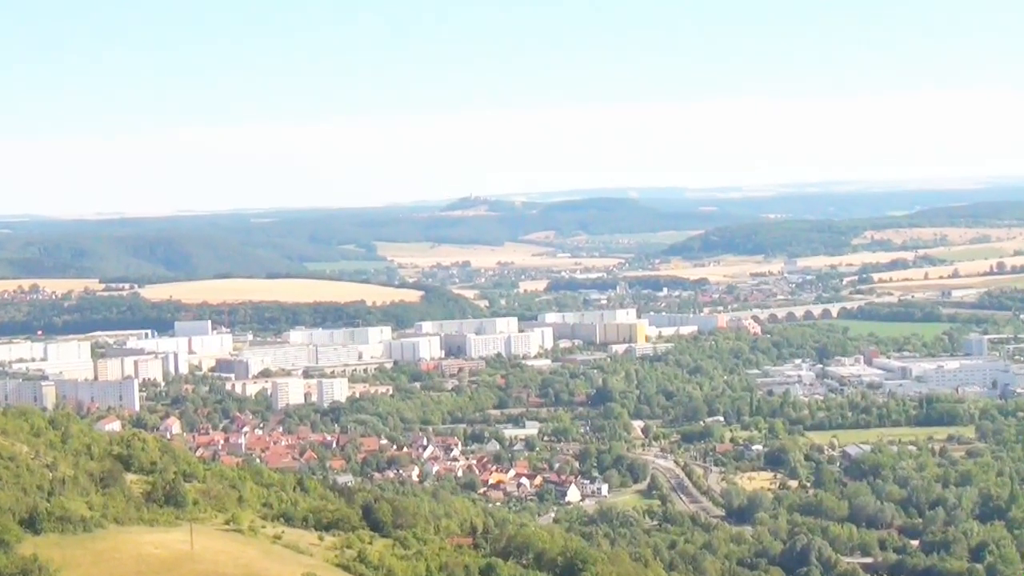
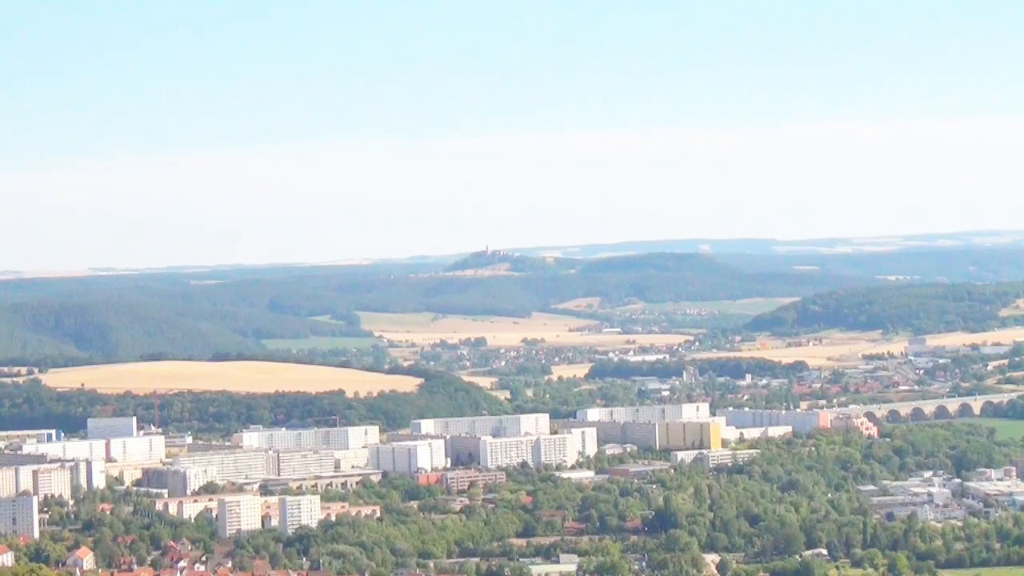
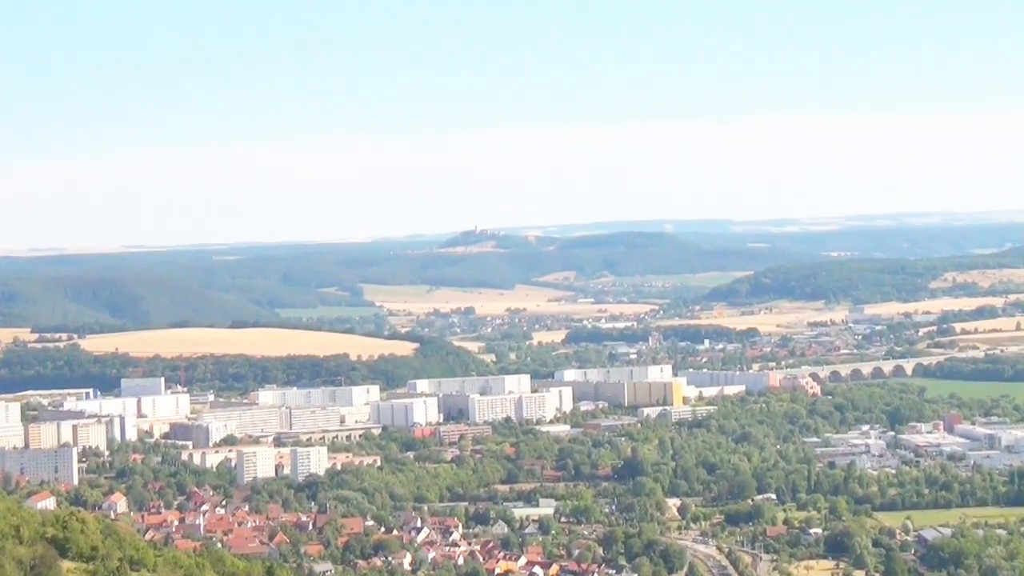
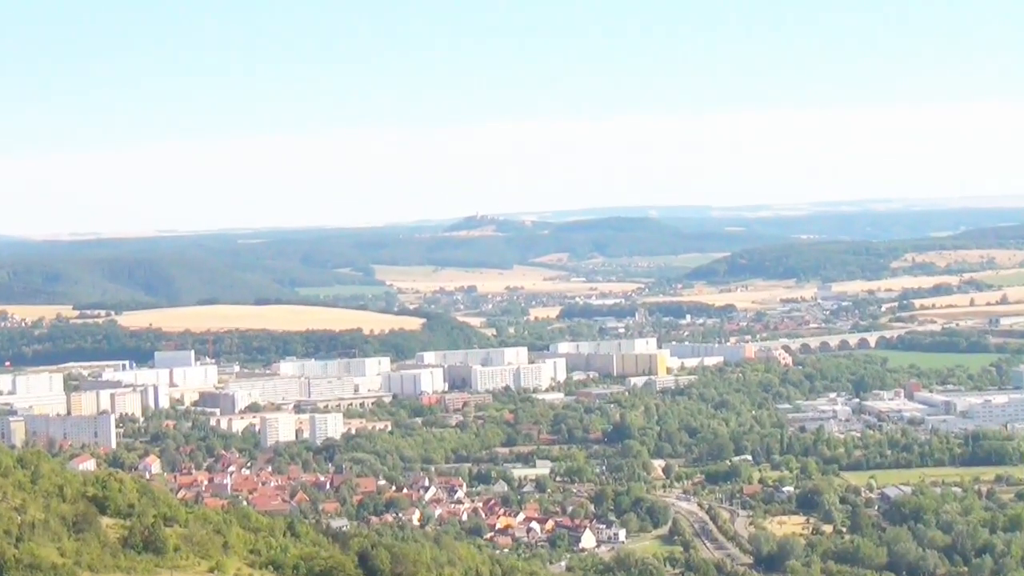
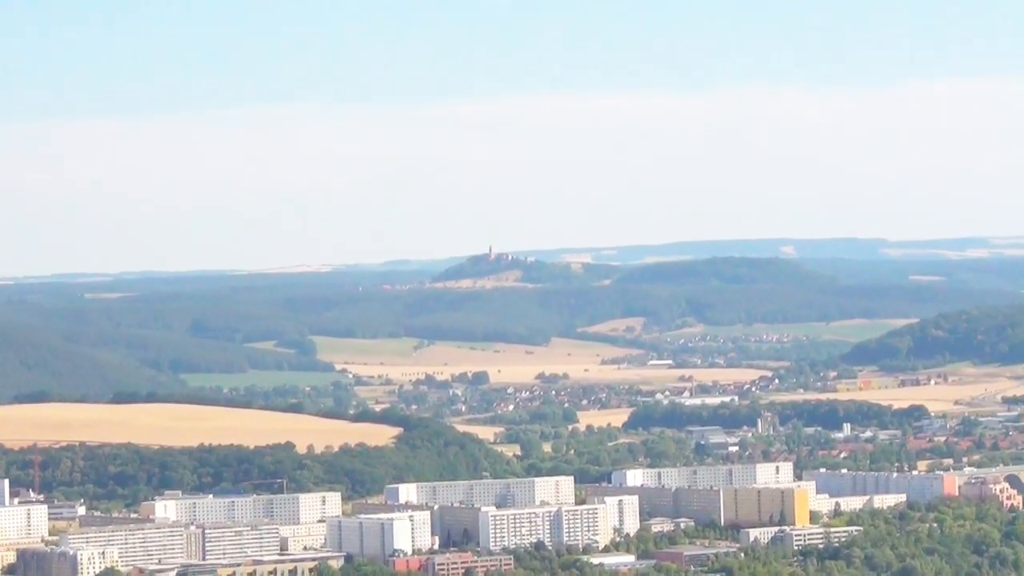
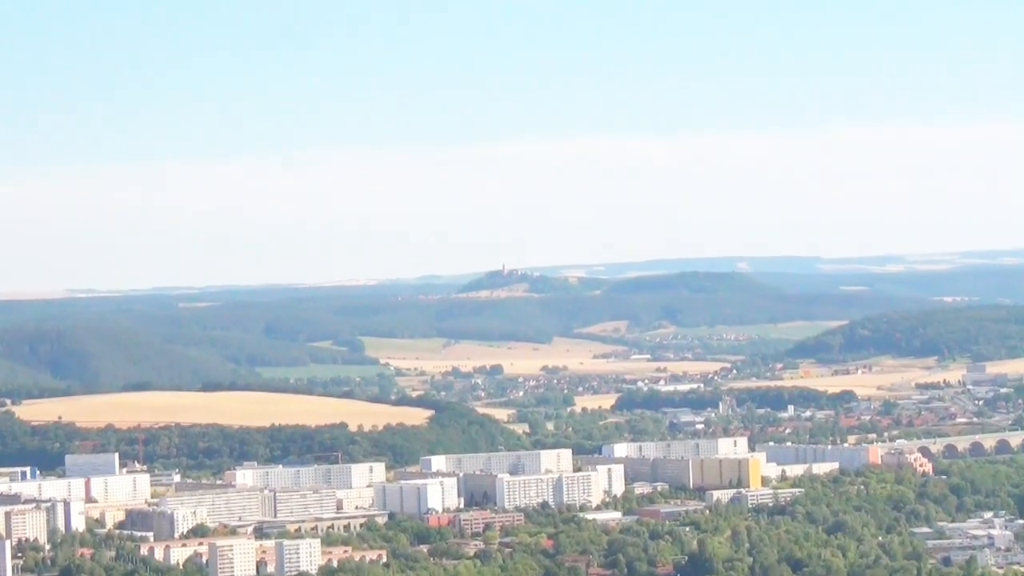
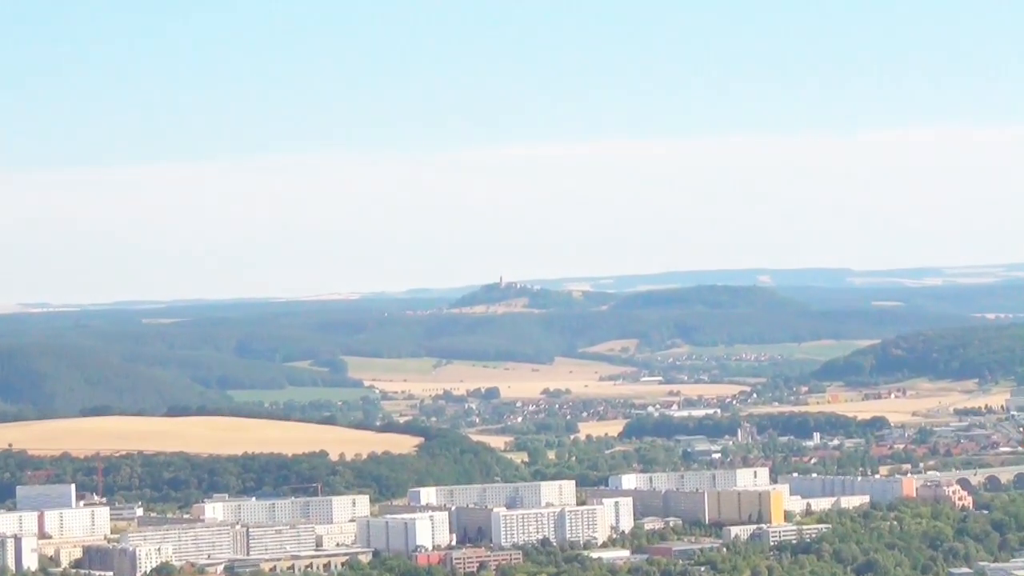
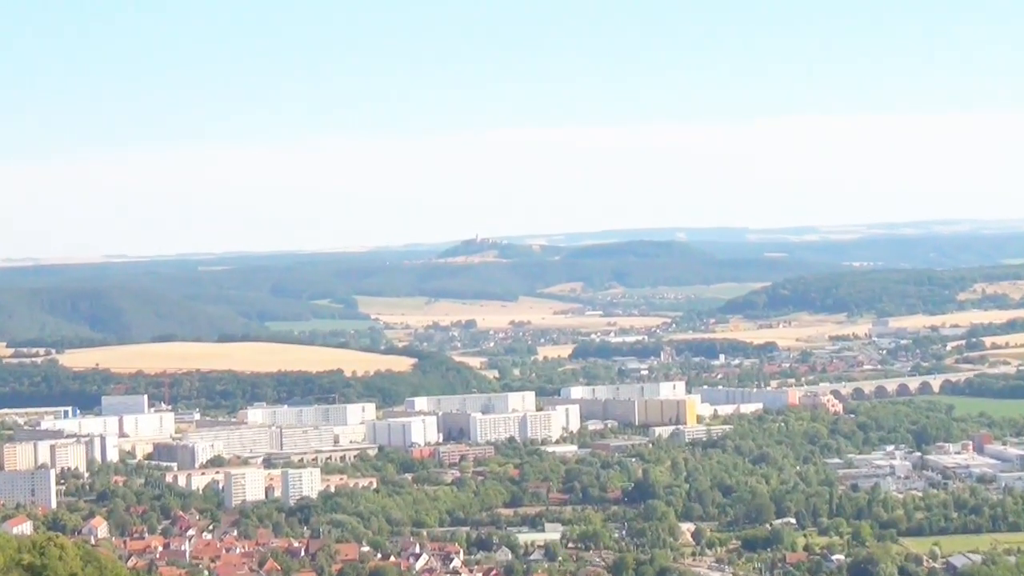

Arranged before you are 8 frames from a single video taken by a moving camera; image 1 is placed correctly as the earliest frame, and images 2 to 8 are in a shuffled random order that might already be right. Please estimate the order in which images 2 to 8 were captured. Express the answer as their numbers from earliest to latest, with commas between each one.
4, 3, 8, 2, 6, 7, 5
